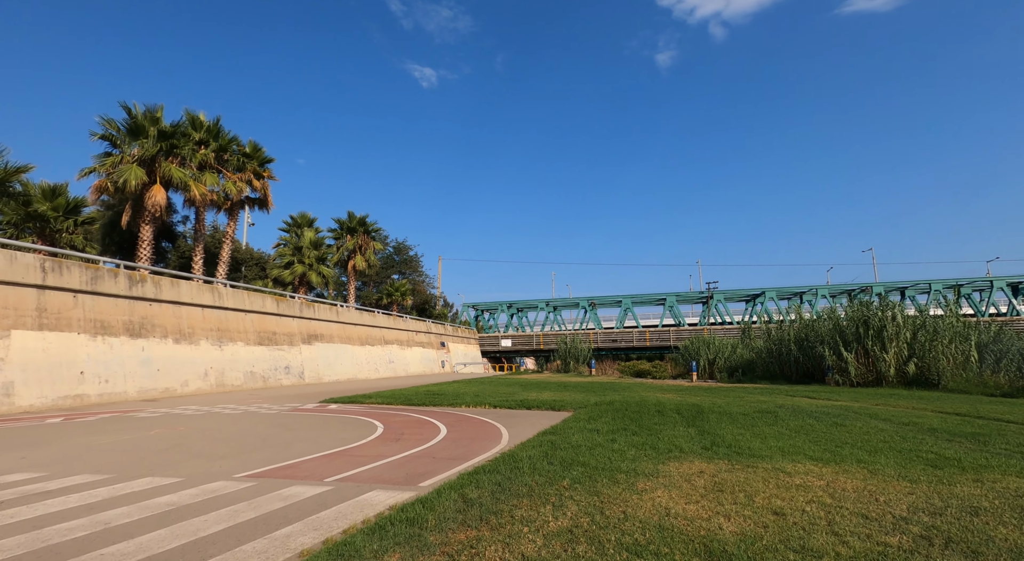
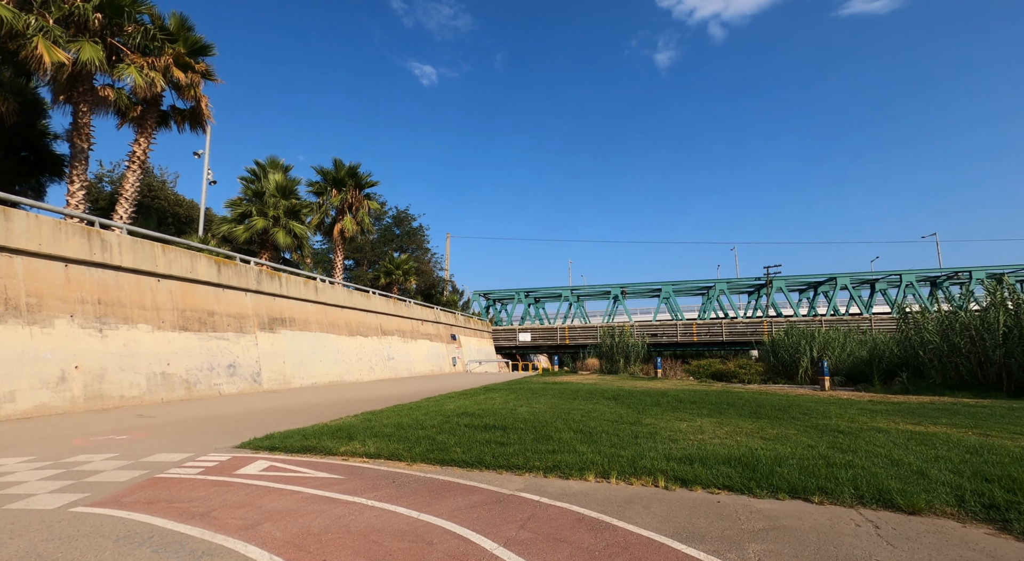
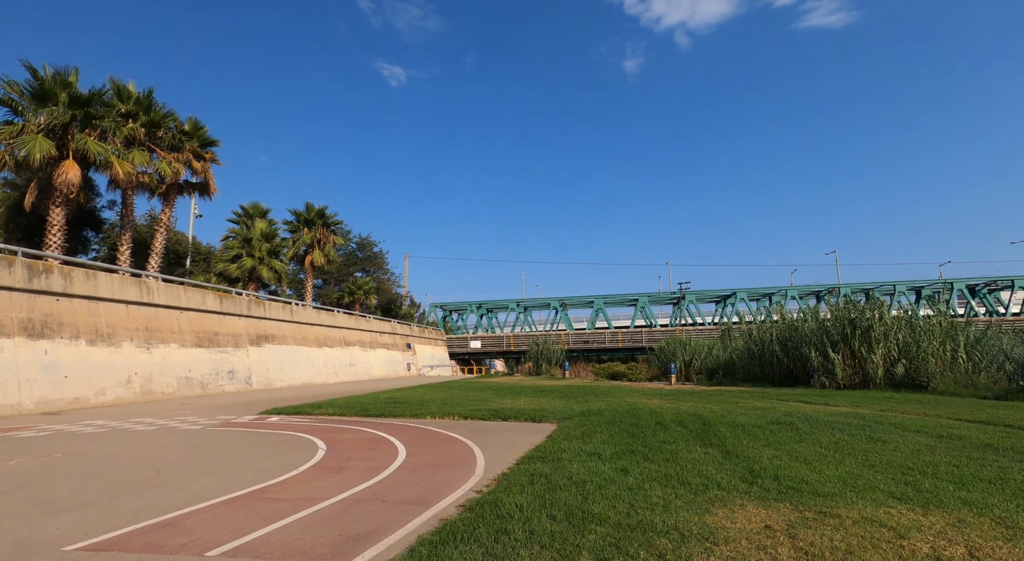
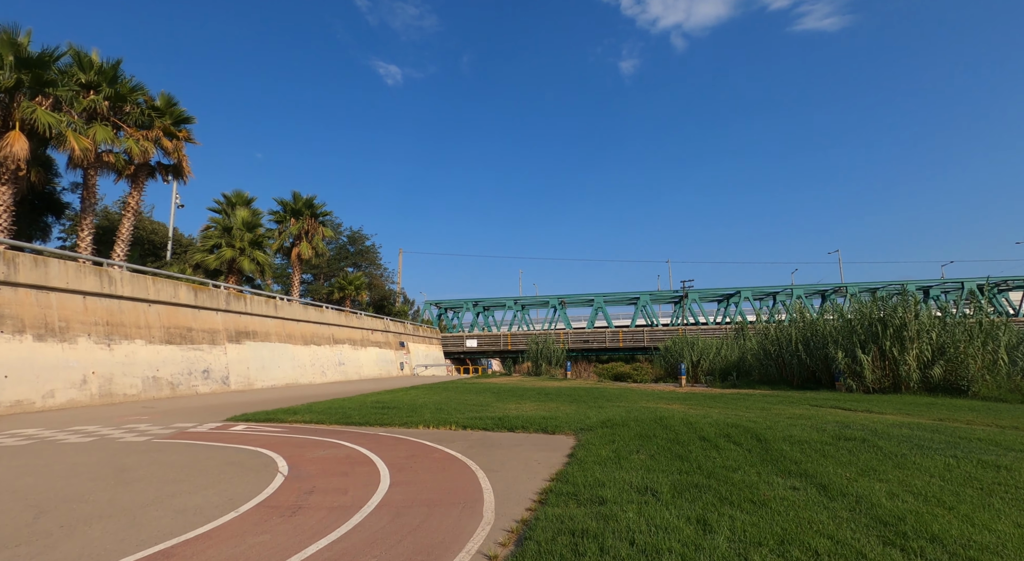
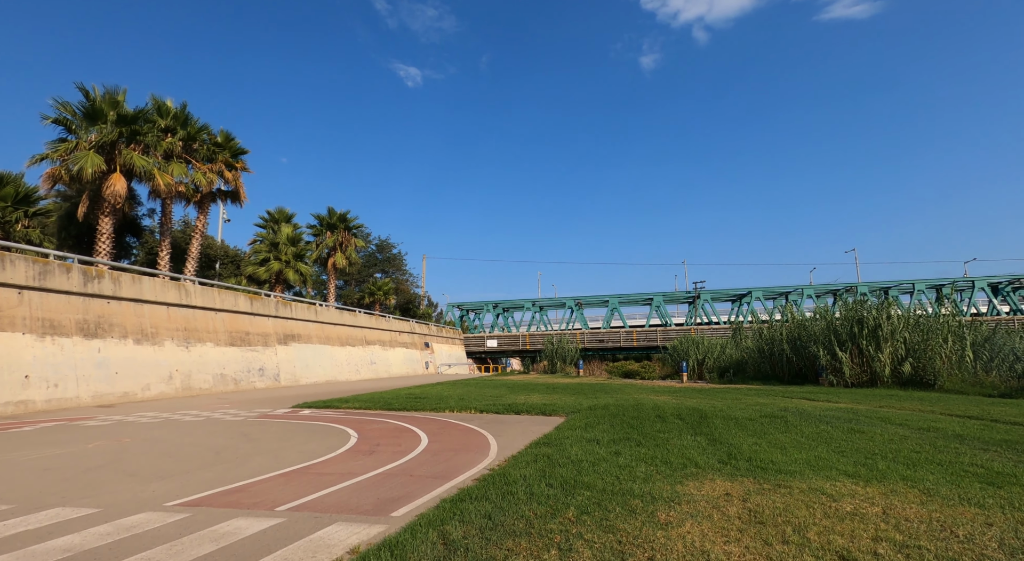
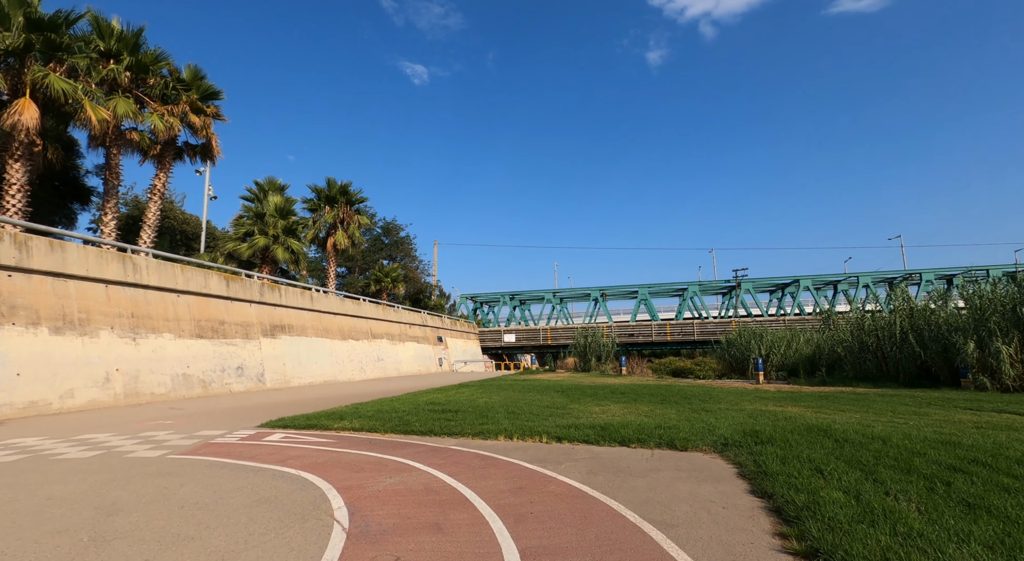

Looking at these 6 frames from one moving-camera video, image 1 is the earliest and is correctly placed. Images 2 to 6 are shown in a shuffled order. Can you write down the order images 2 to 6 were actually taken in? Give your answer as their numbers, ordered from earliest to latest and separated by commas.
5, 3, 4, 6, 2
